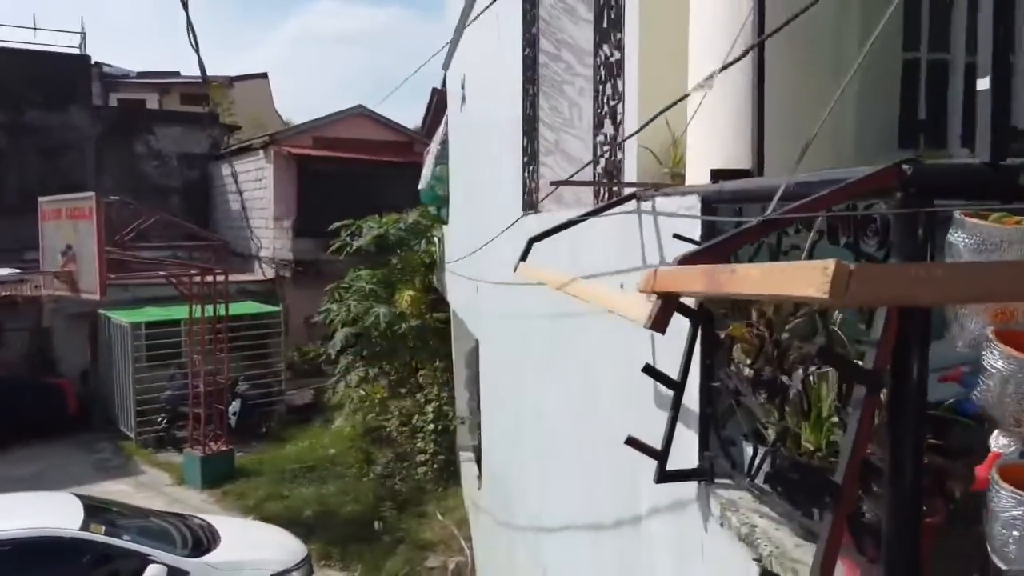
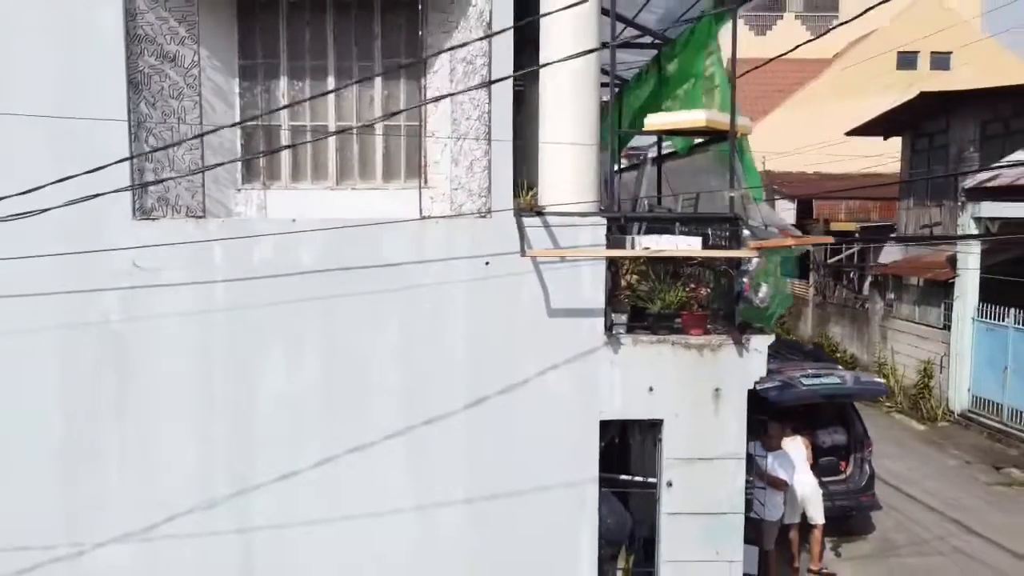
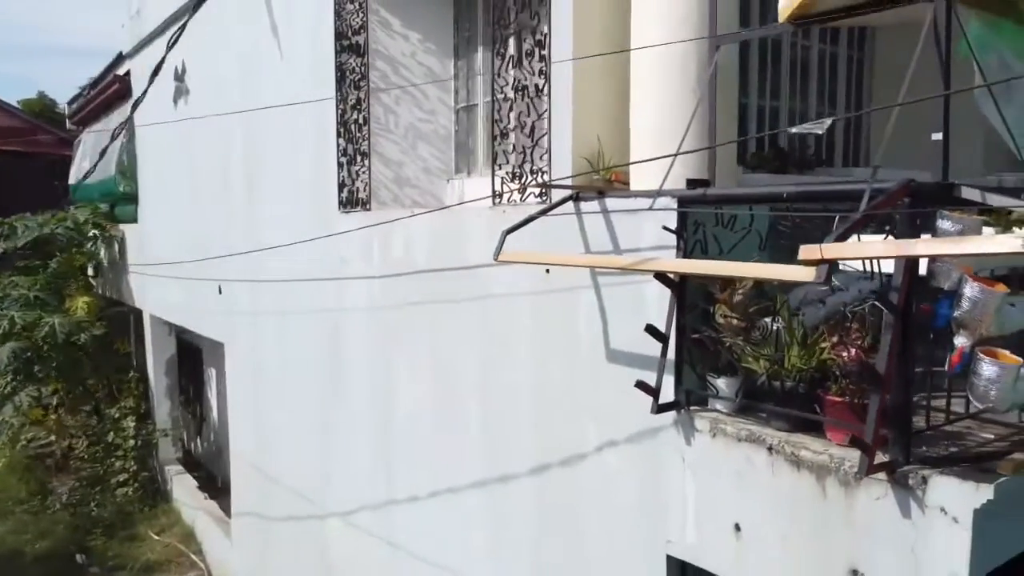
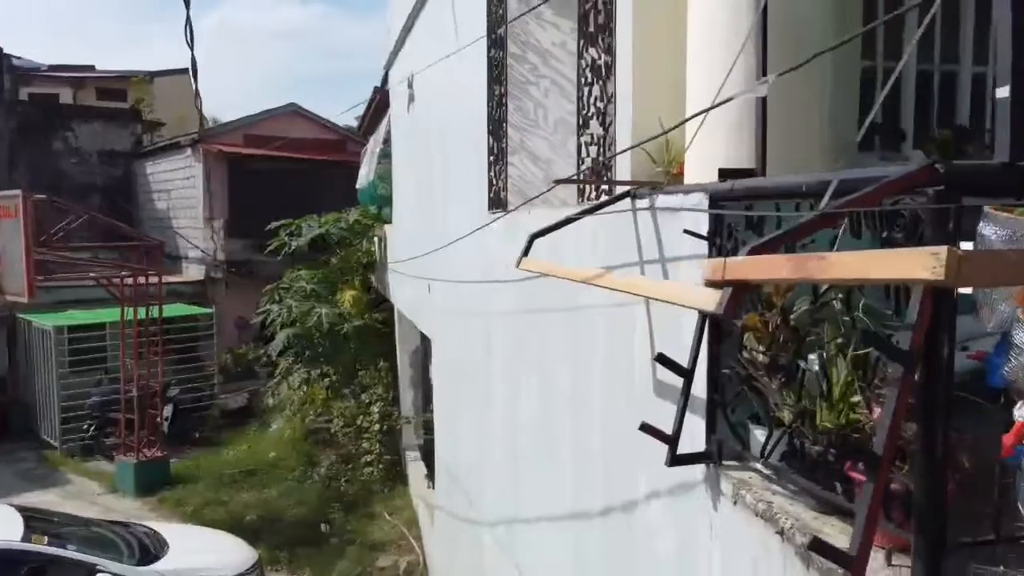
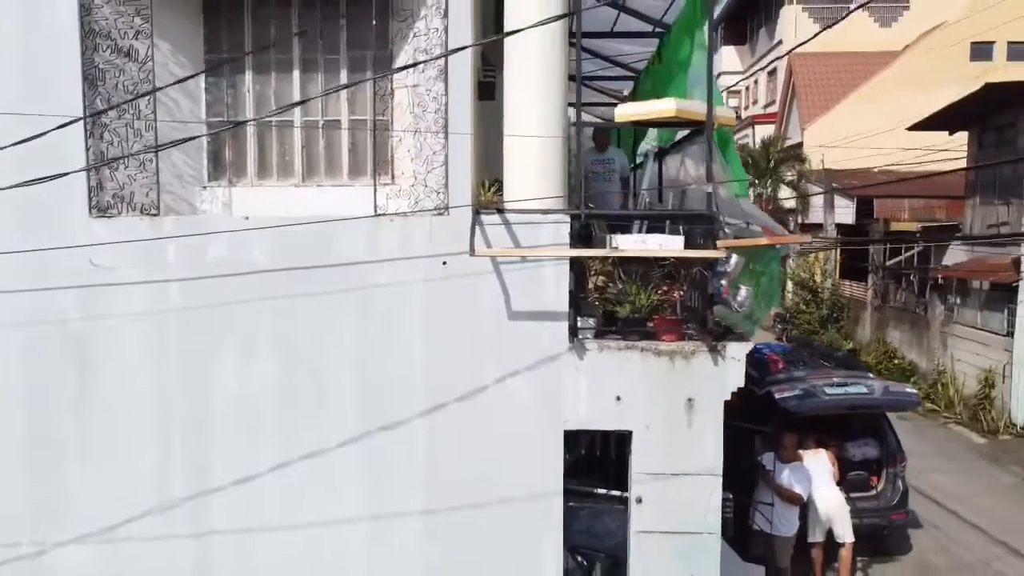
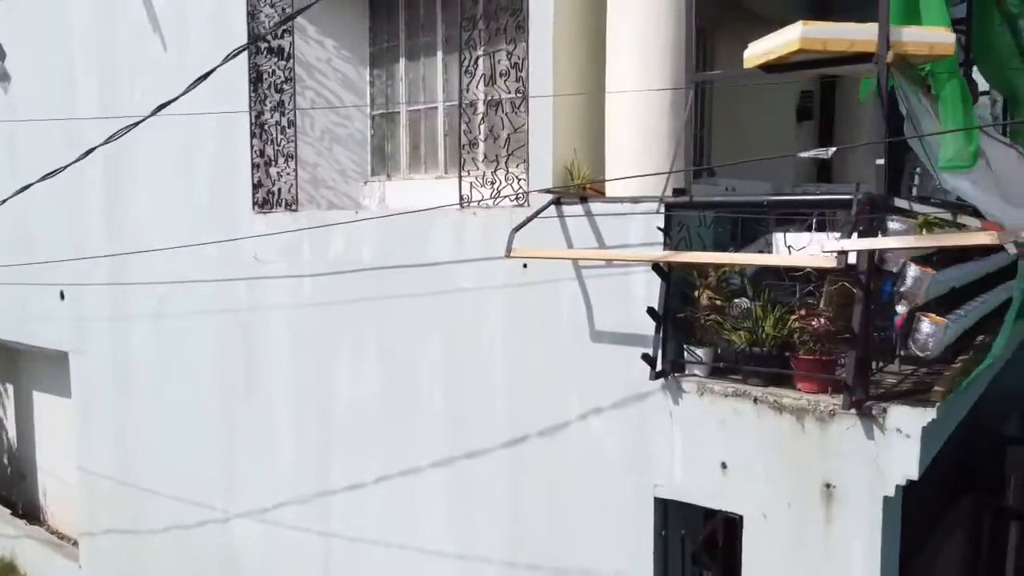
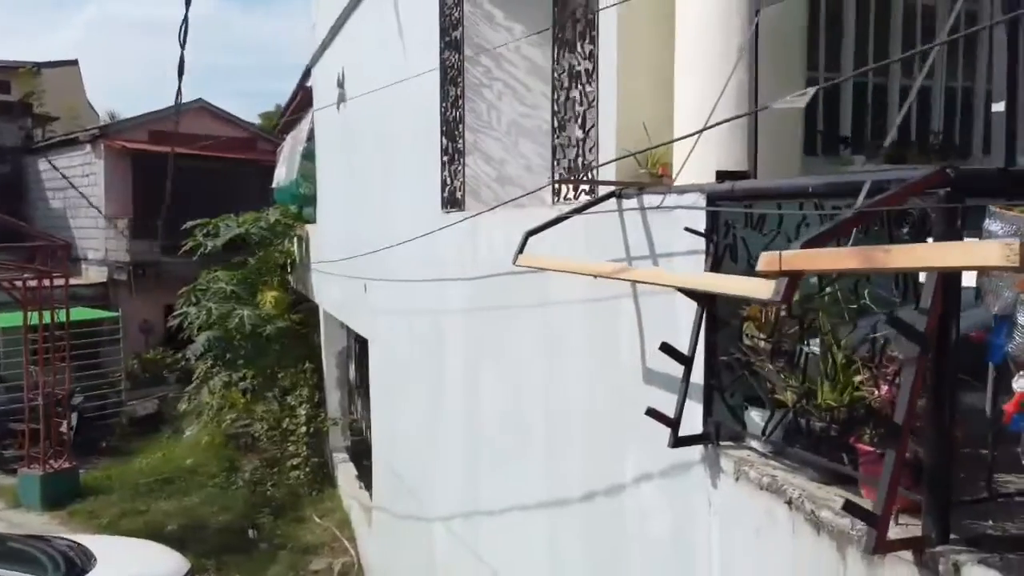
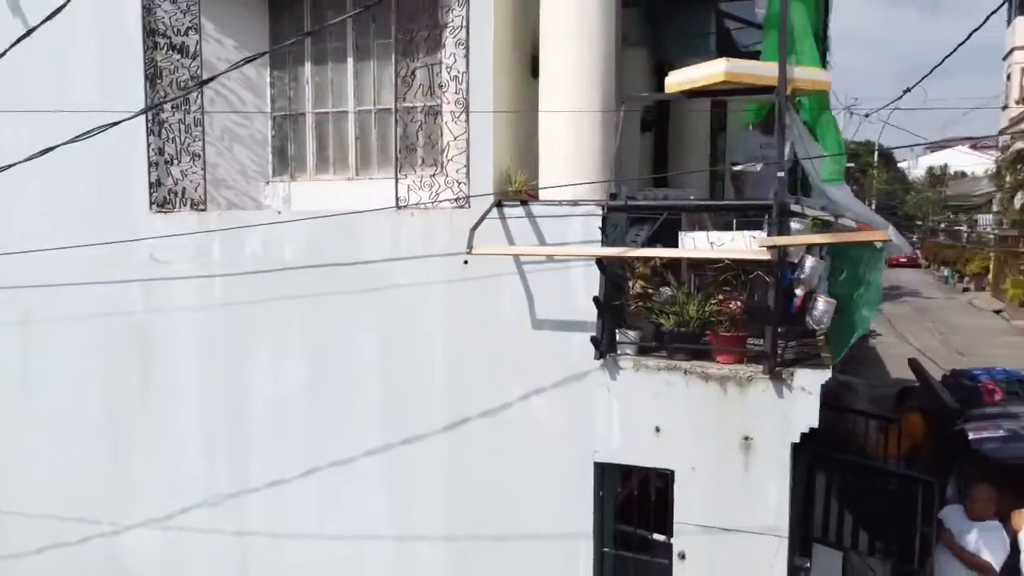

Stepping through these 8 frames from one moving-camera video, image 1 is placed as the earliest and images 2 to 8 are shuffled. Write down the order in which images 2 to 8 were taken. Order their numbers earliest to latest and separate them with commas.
4, 7, 3, 6, 8, 5, 2
